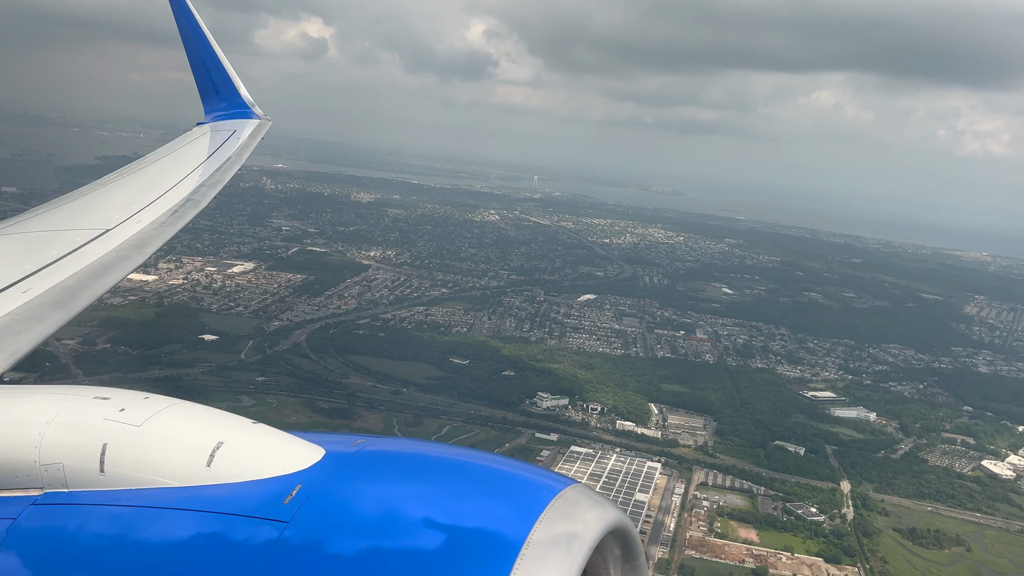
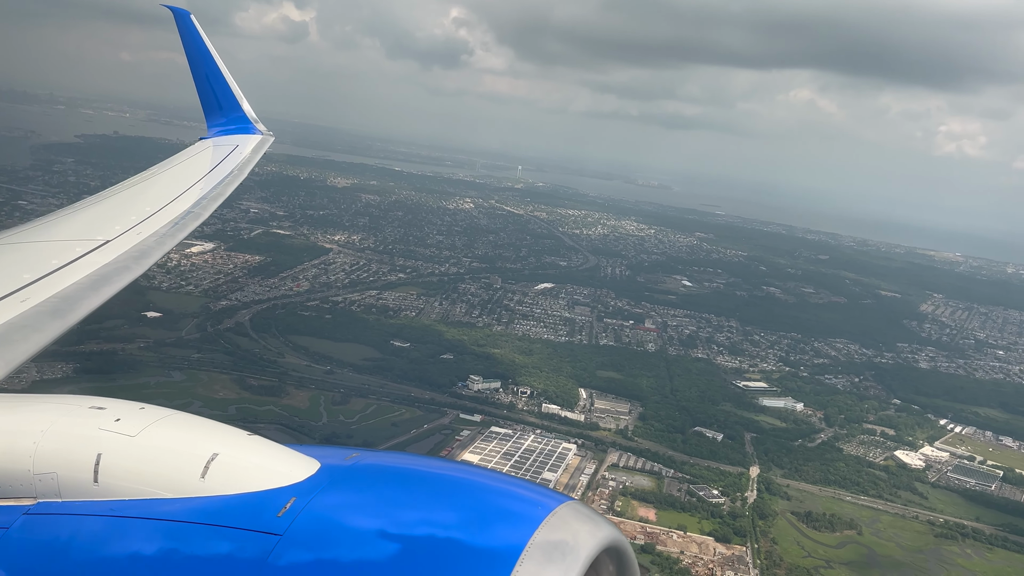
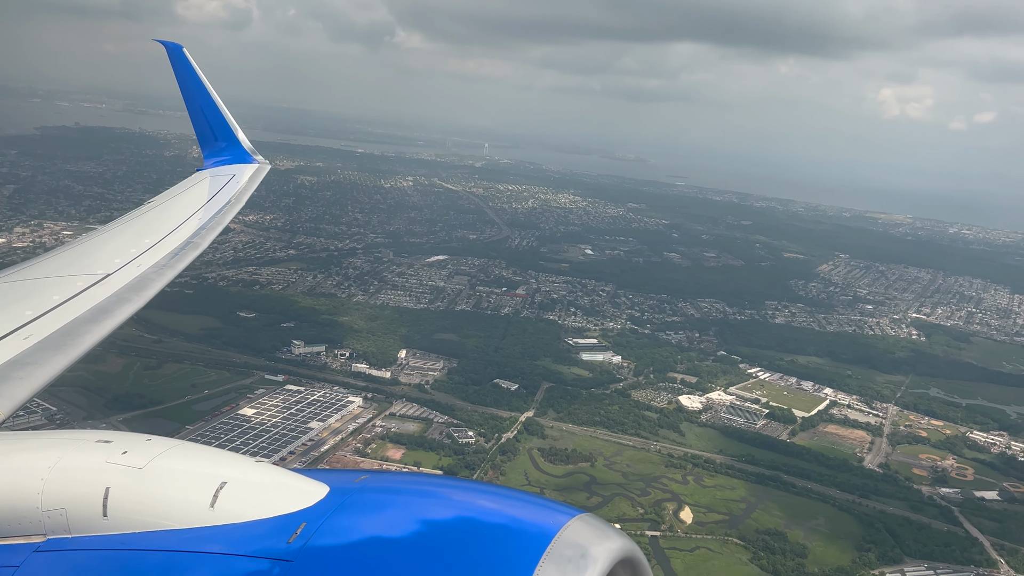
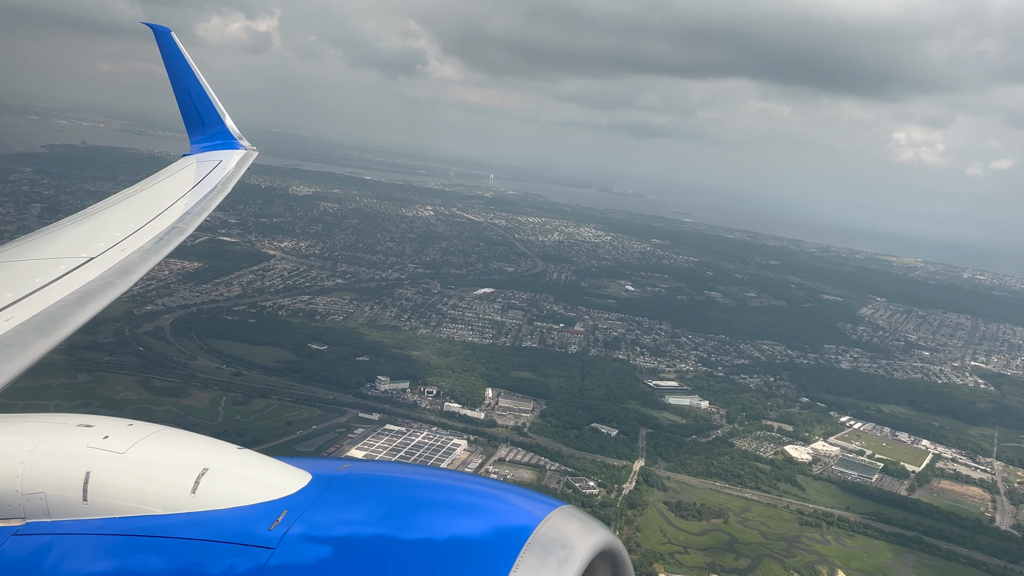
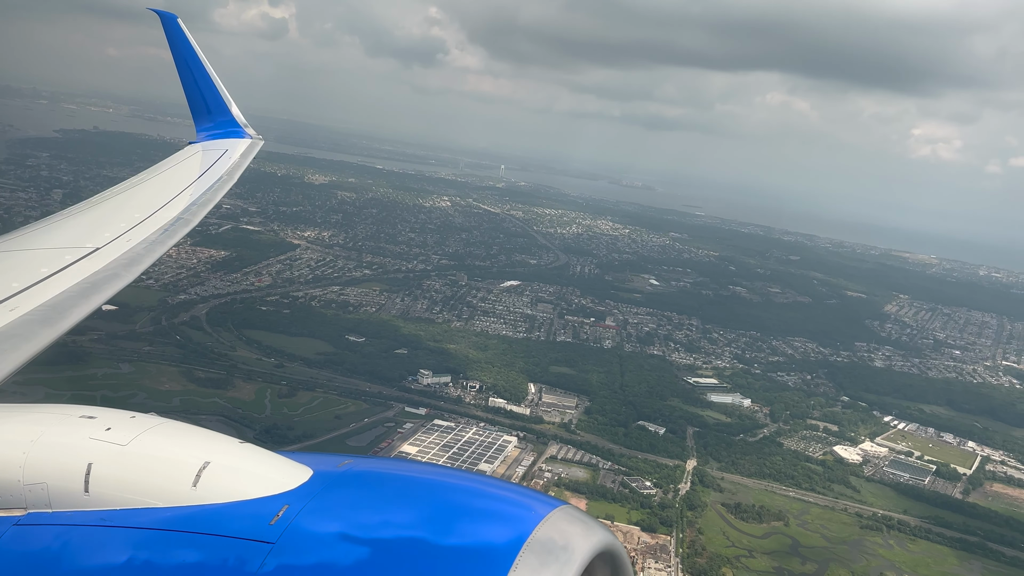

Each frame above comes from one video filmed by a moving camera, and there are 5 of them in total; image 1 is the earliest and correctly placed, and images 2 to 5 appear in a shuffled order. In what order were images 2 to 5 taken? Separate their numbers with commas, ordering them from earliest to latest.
2, 5, 4, 3
